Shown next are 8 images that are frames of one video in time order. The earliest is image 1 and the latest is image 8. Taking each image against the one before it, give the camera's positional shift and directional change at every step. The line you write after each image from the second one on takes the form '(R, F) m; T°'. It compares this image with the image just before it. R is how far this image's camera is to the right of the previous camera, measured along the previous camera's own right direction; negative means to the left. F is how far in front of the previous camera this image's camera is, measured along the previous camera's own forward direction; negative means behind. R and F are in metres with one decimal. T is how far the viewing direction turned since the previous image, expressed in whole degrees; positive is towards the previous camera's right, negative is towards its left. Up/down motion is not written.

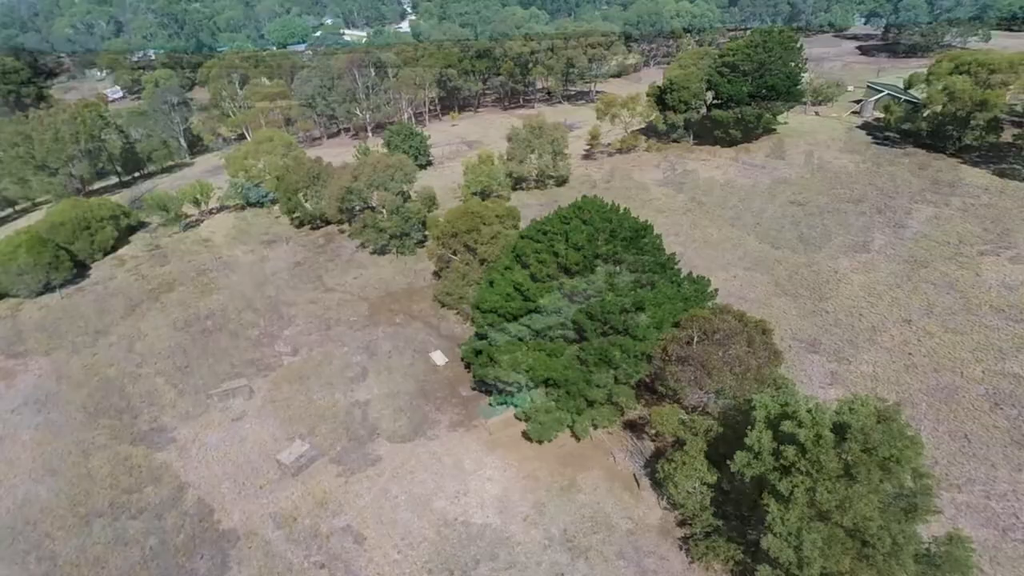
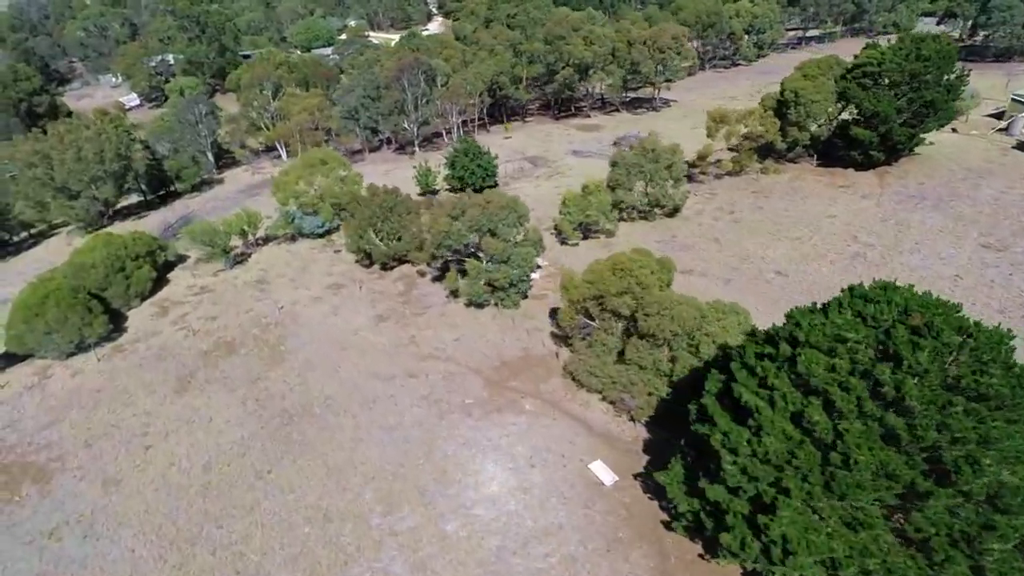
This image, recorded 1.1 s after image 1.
(-5.9, +6.2) m; 0°
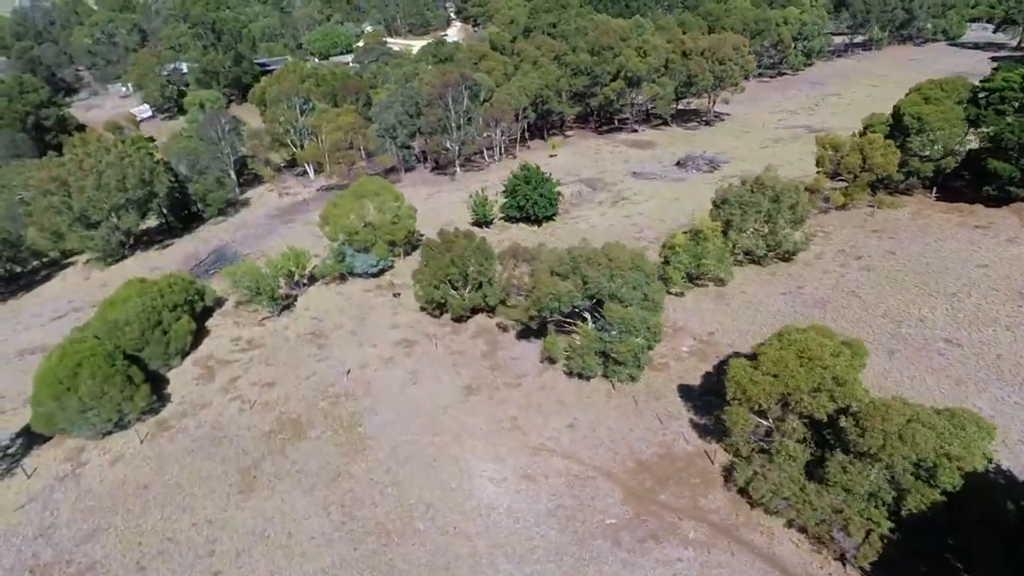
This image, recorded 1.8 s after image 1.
(-4.8, +4.5) m; 0°
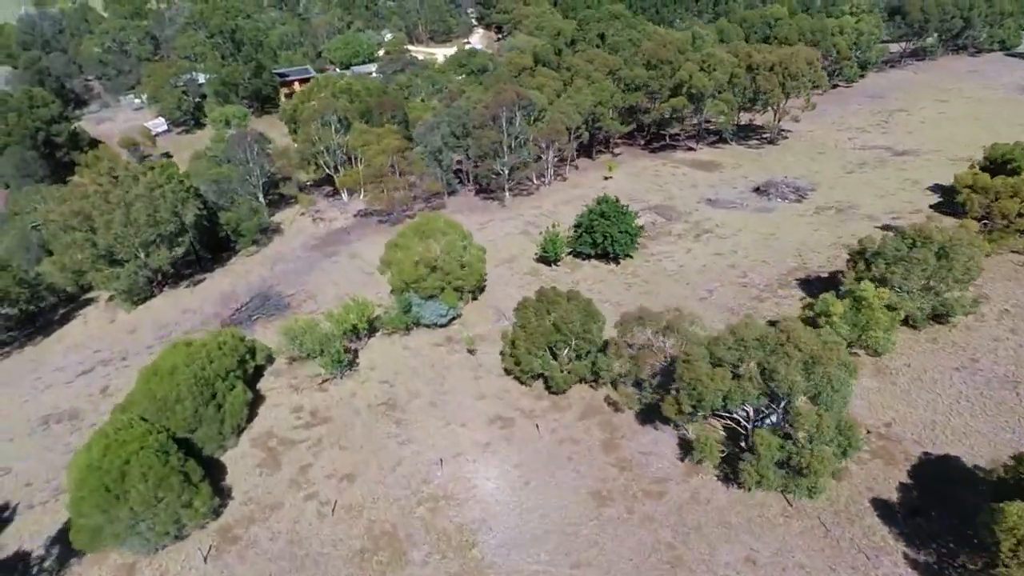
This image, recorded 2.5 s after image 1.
(-4.8, +4.5) m; 0°
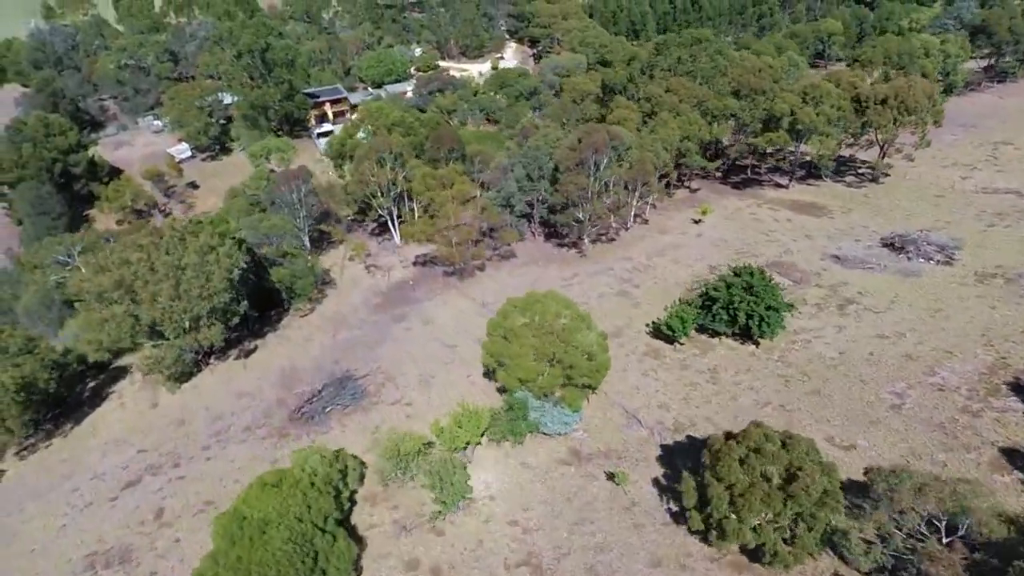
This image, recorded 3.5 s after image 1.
(-6.4, +6.1) m; 0°
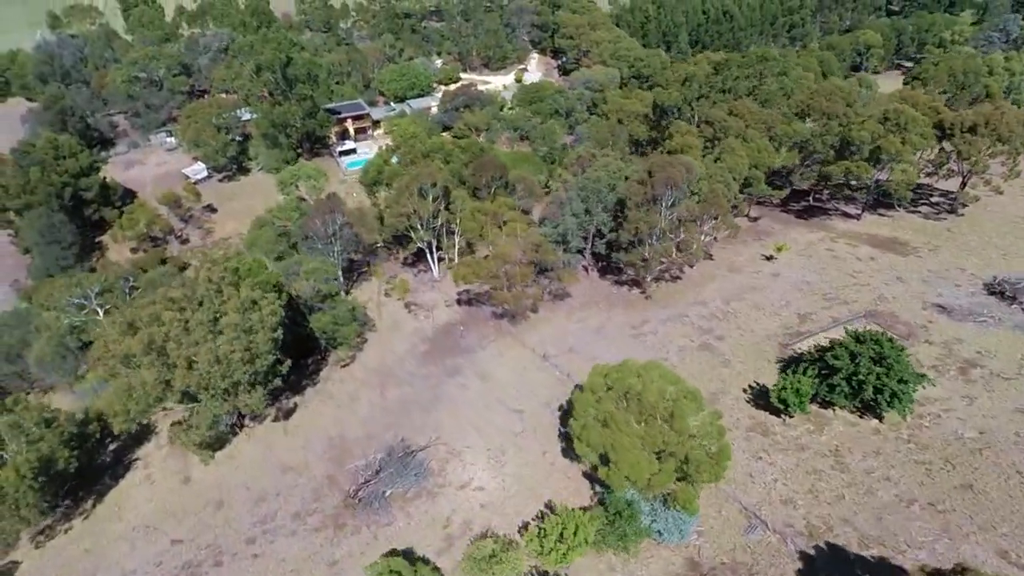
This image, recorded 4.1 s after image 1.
(-4.1, +4.1) m; 0°
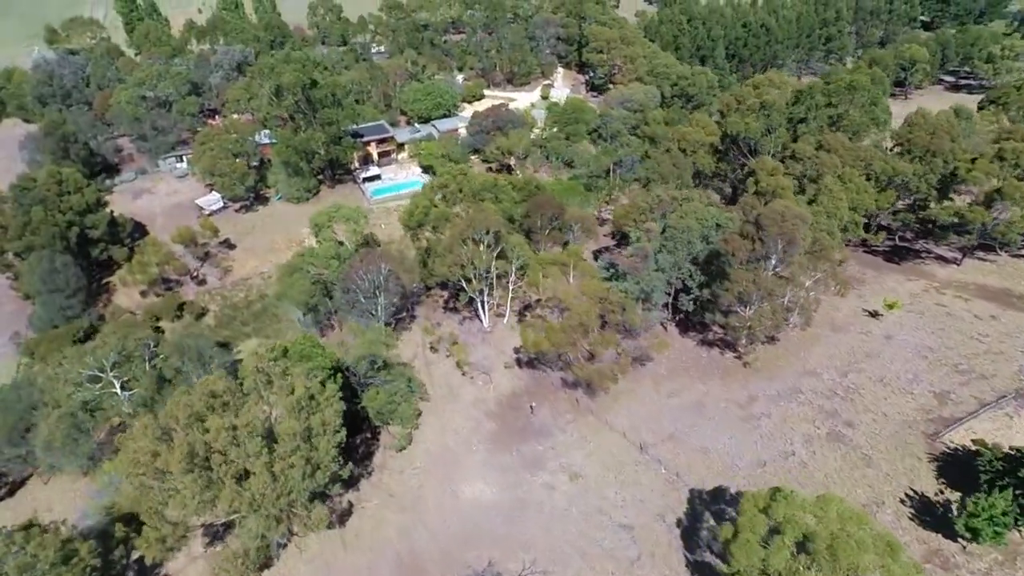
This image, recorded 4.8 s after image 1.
(-4.9, +5.4) m; 0°
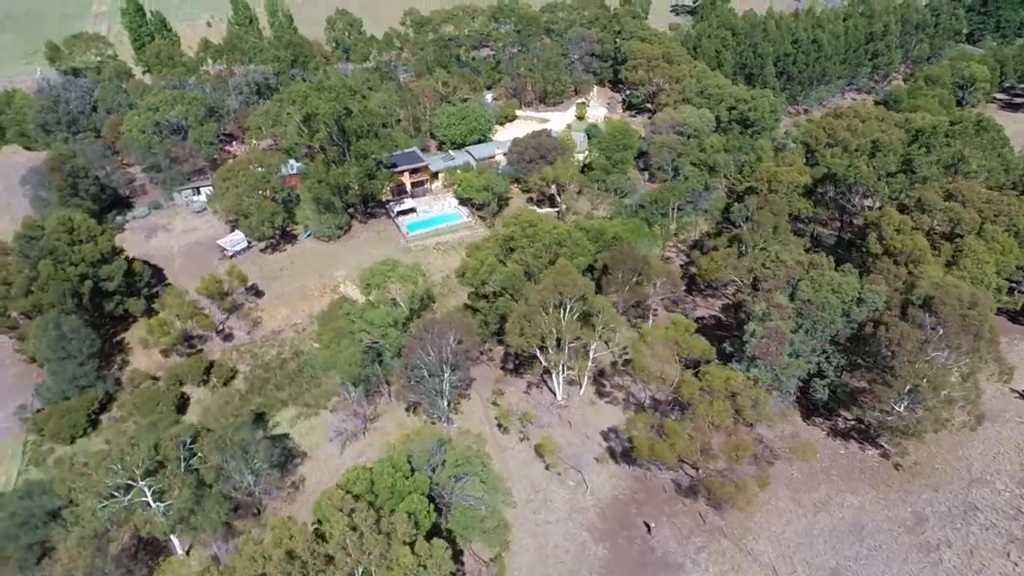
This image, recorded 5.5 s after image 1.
(-5.5, +5.8) m; 0°
